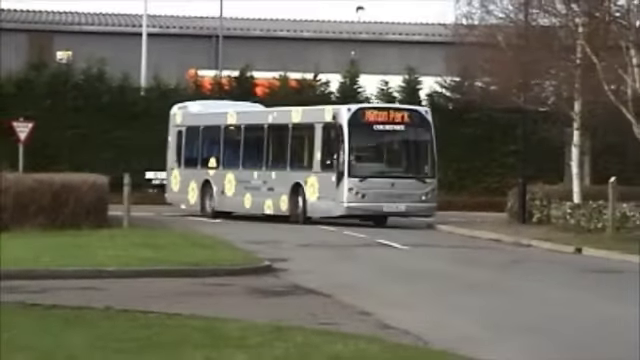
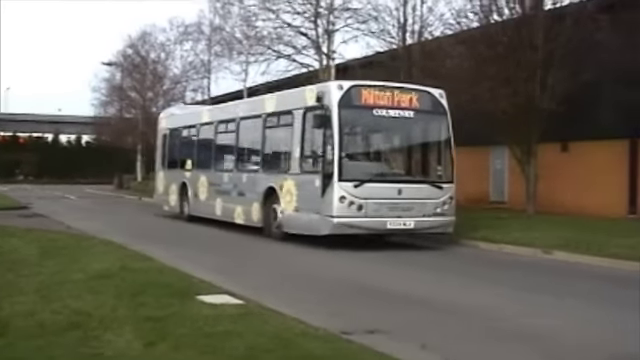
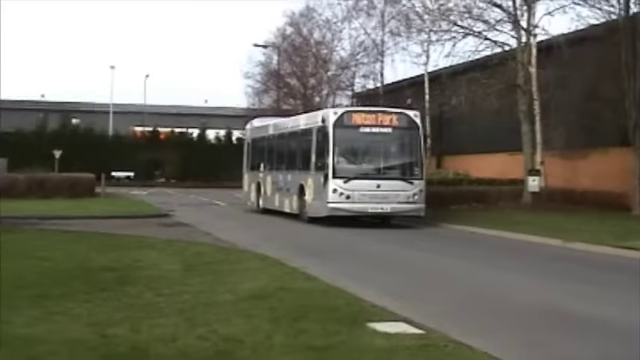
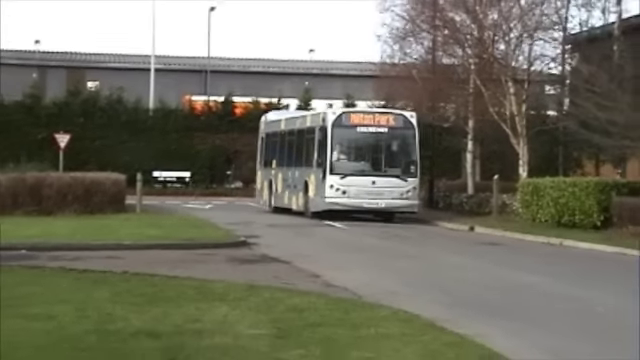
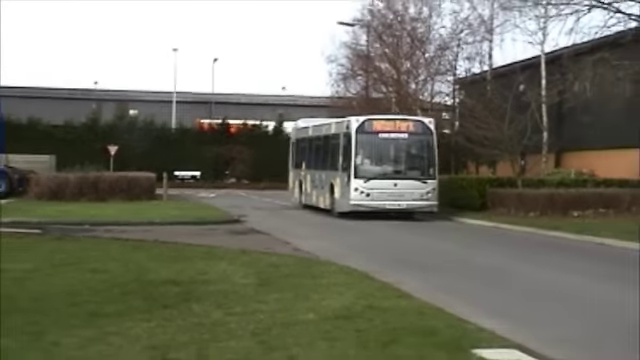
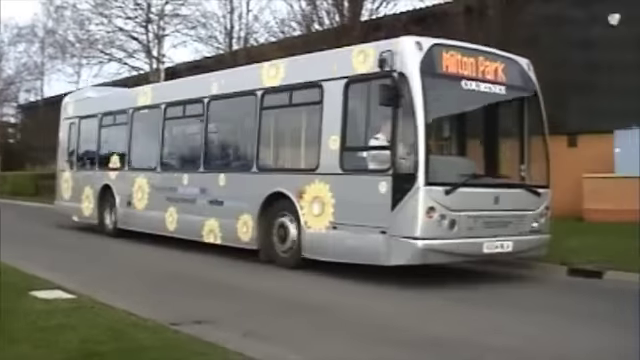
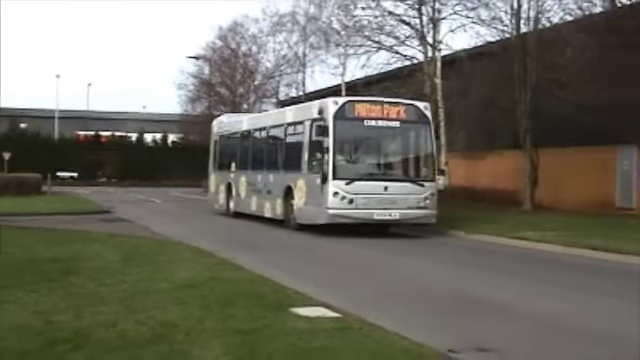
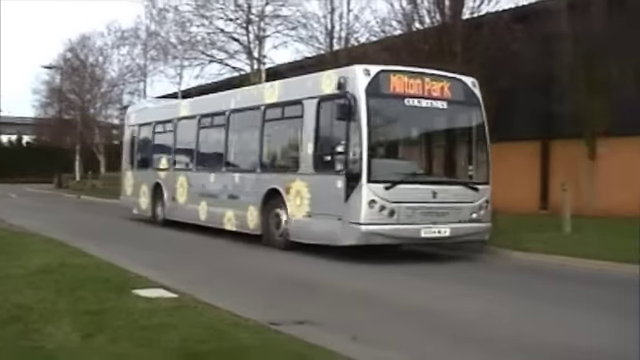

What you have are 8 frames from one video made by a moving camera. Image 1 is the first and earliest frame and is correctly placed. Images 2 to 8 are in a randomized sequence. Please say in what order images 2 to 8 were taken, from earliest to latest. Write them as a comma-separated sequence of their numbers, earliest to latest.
4, 5, 3, 7, 2, 8, 6
